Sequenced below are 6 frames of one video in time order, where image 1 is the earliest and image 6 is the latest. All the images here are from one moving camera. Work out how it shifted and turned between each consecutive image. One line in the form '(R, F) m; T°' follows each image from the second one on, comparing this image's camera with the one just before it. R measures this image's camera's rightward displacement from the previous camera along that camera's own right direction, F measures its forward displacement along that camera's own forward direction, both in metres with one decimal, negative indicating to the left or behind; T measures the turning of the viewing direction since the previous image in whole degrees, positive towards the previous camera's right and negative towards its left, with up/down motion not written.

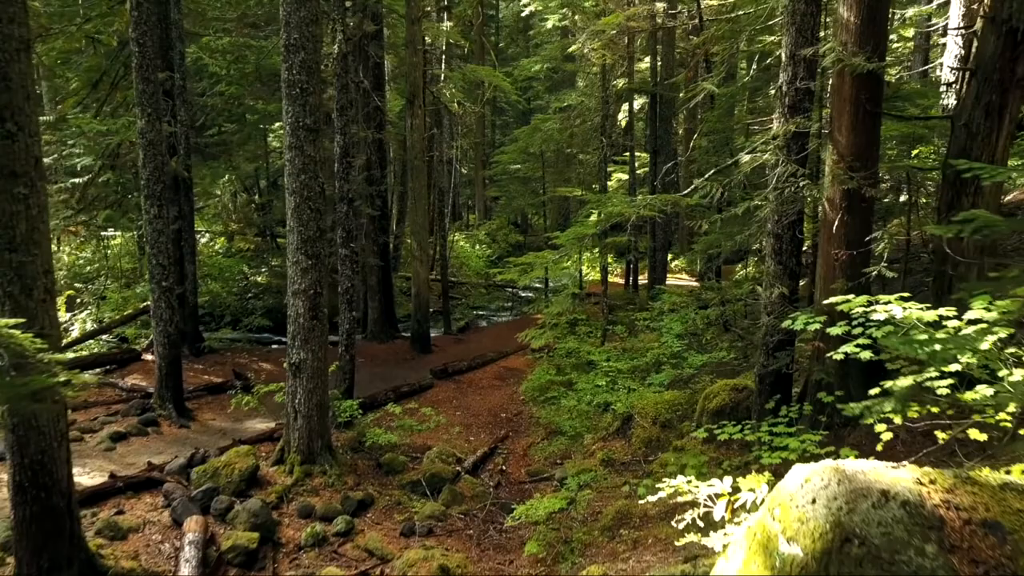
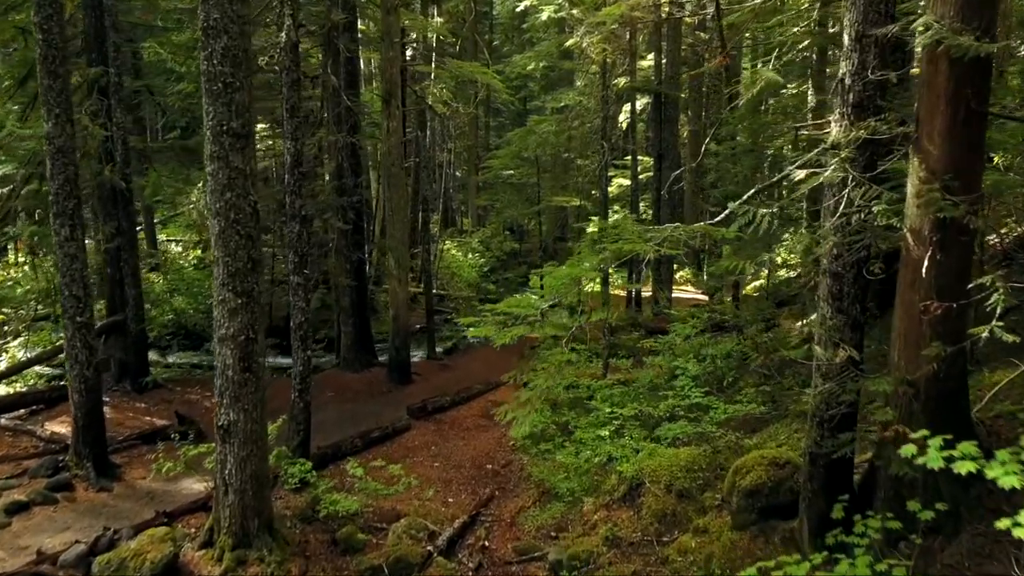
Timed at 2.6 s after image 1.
(+0.2, +1.7) m; 0°
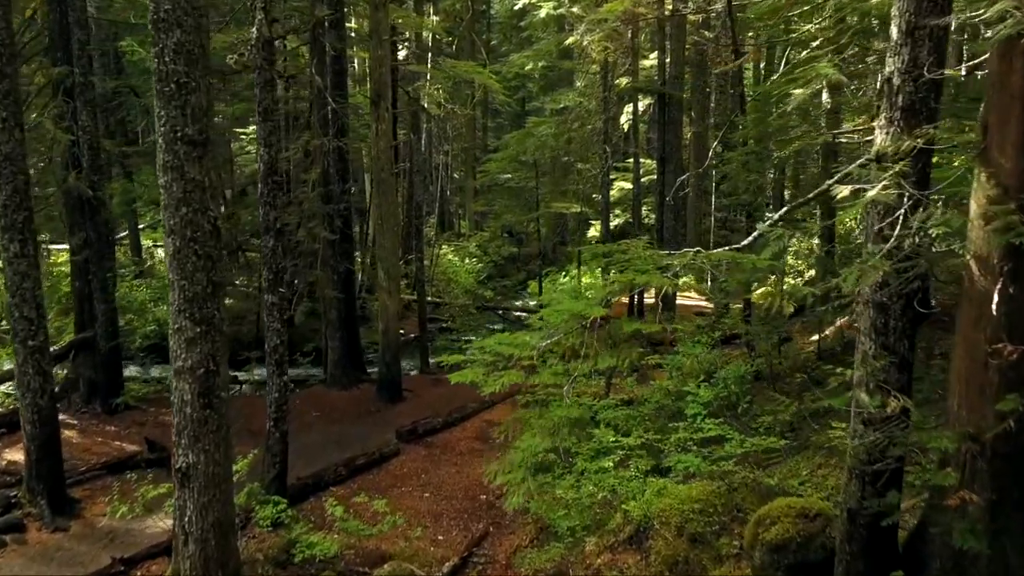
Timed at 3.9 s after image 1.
(+0.1, +0.8) m; 0°
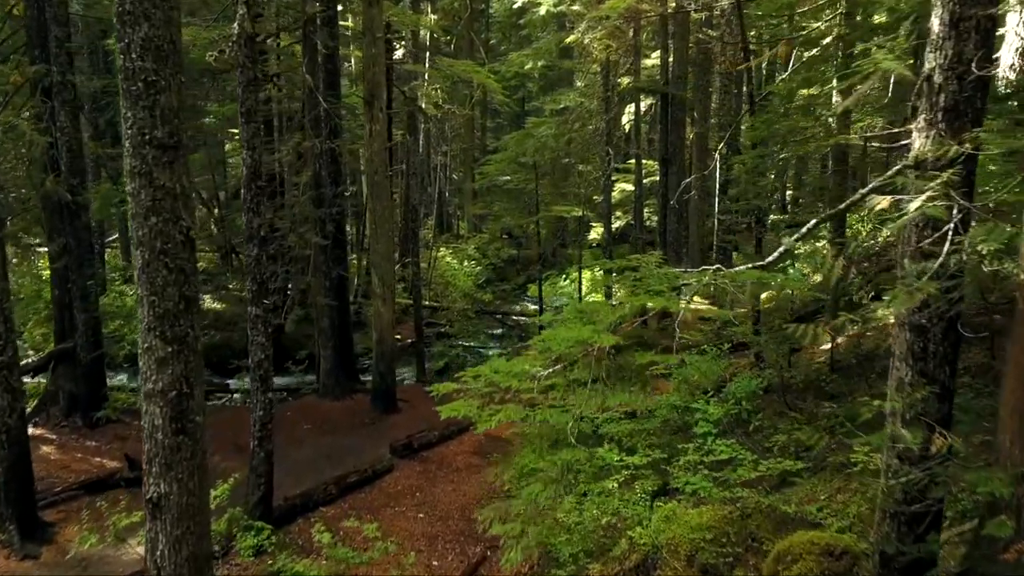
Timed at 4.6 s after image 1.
(0.0, +0.5) m; 0°
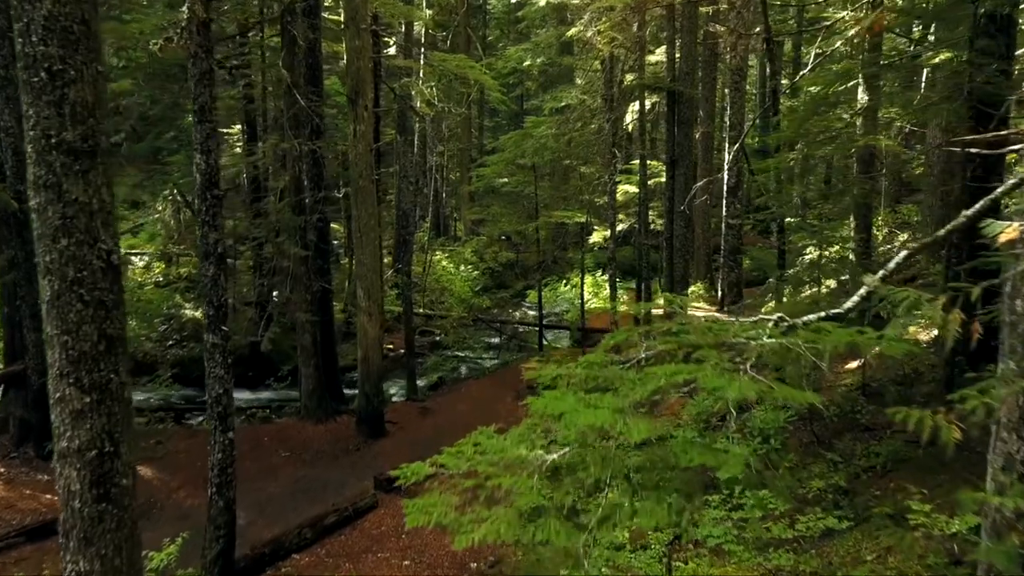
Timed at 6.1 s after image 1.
(0.0, +1.0) m; 0°
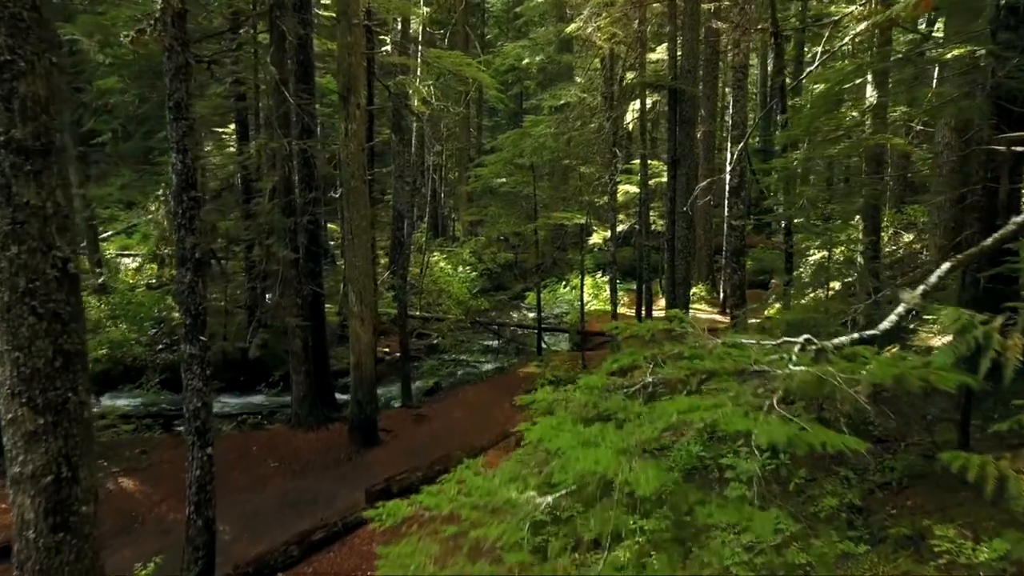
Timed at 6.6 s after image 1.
(0.0, +0.4) m; 0°
